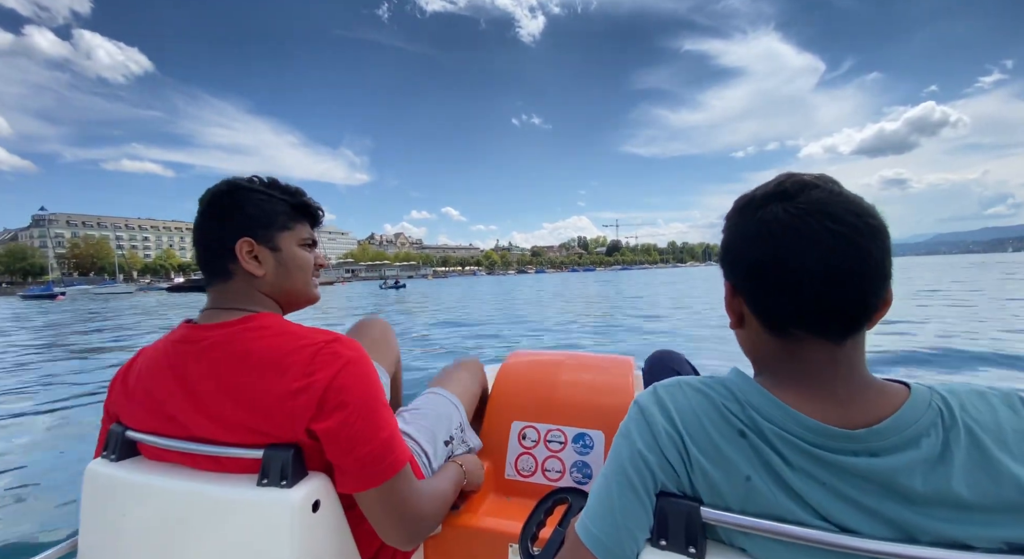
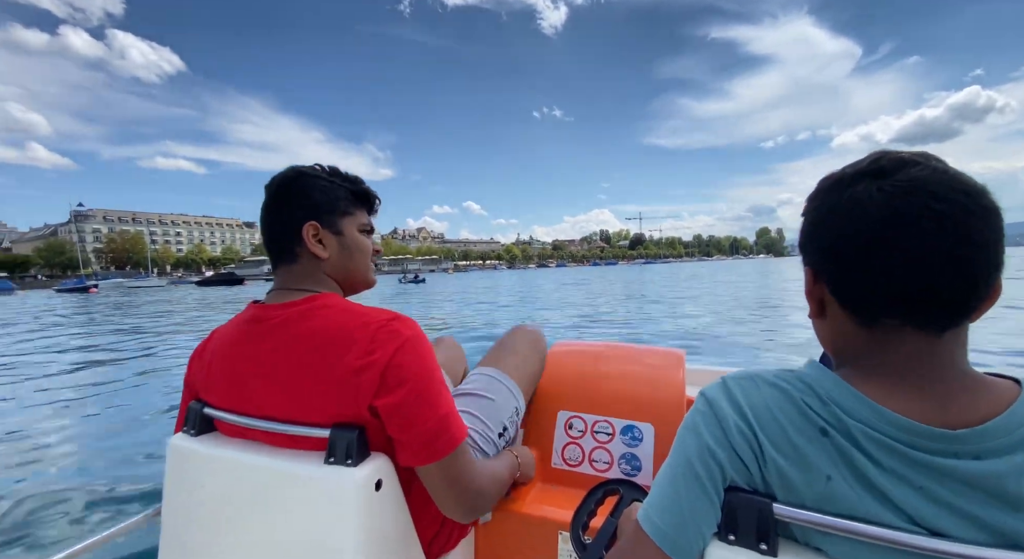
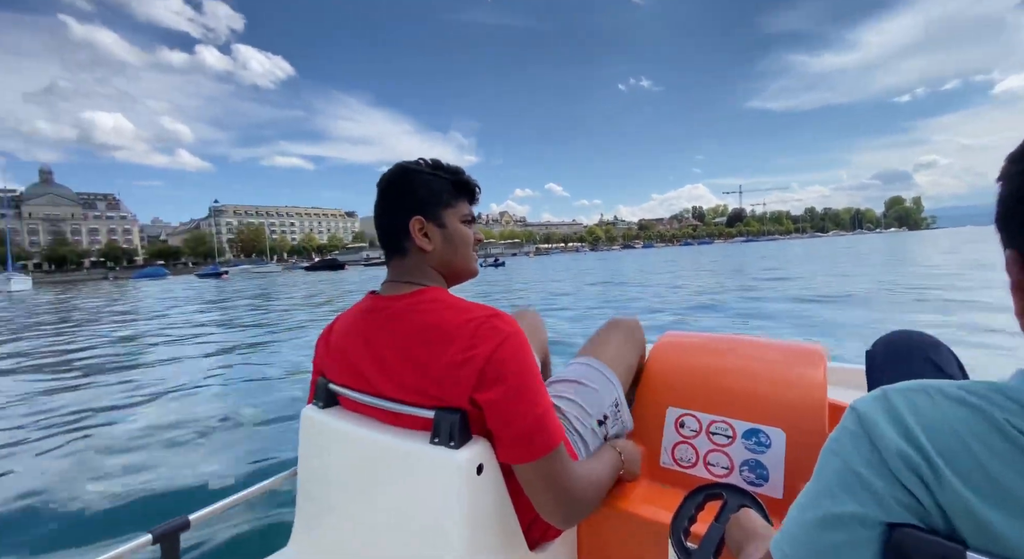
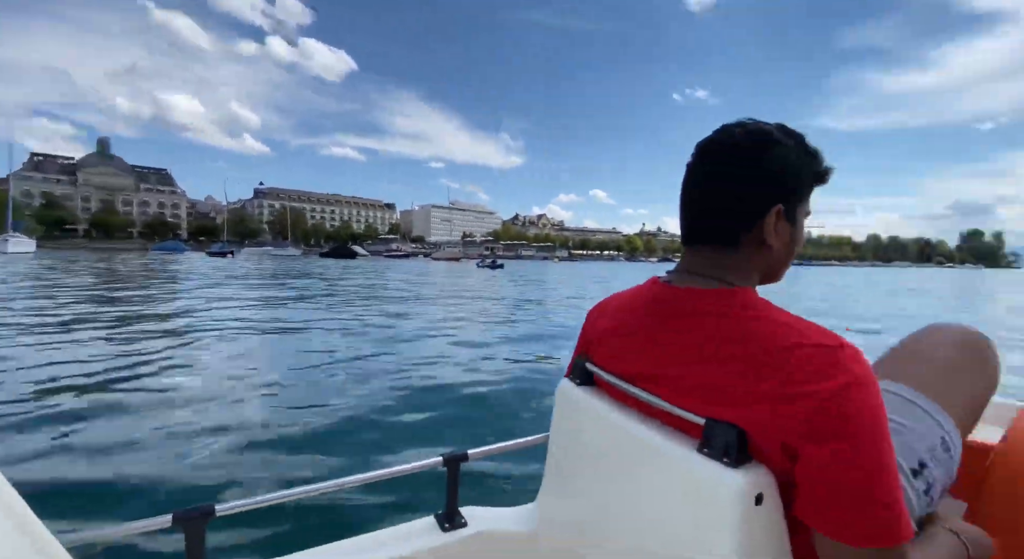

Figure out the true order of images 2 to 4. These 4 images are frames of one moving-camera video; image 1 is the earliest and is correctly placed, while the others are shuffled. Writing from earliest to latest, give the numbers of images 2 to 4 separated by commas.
2, 3, 4
